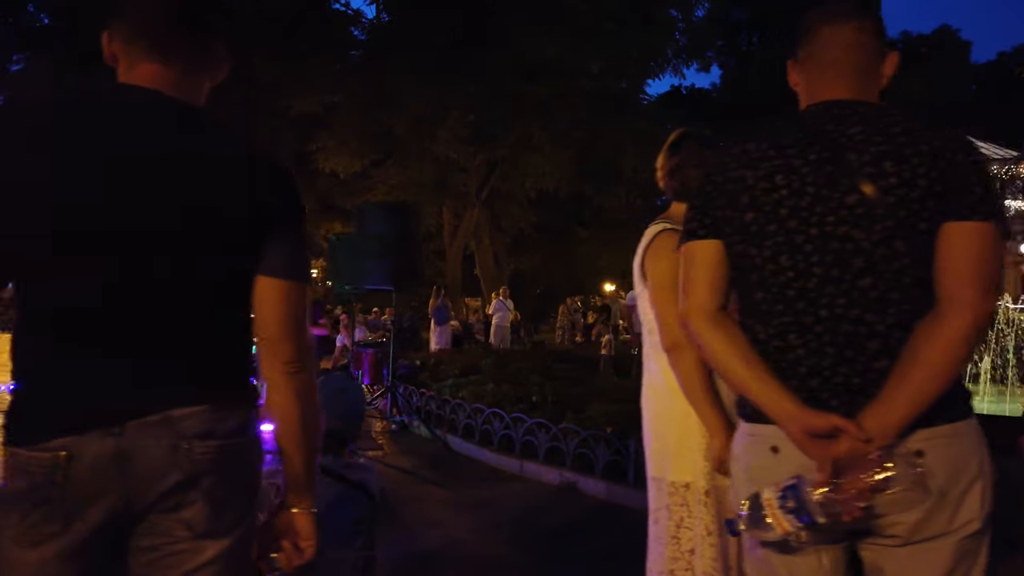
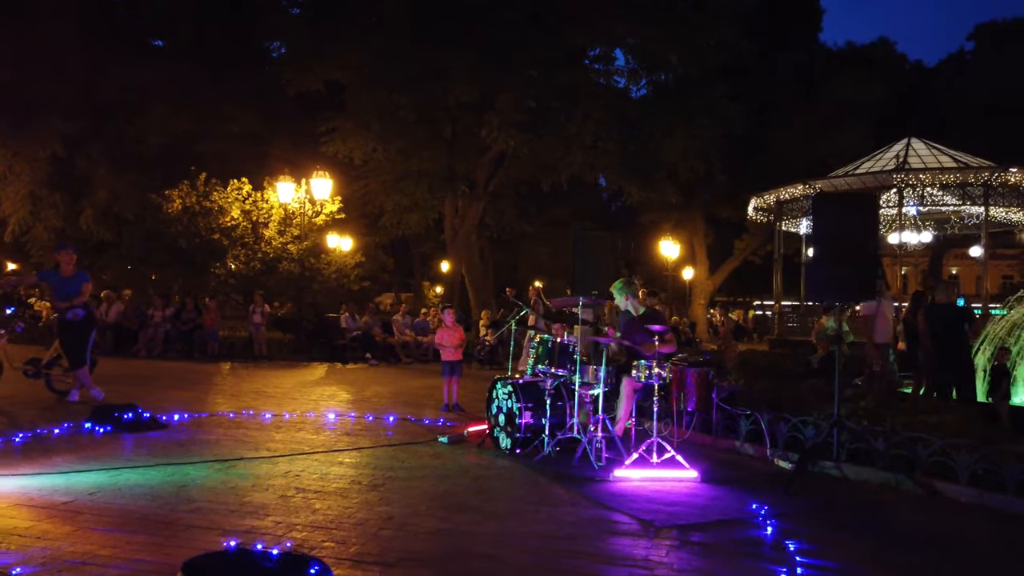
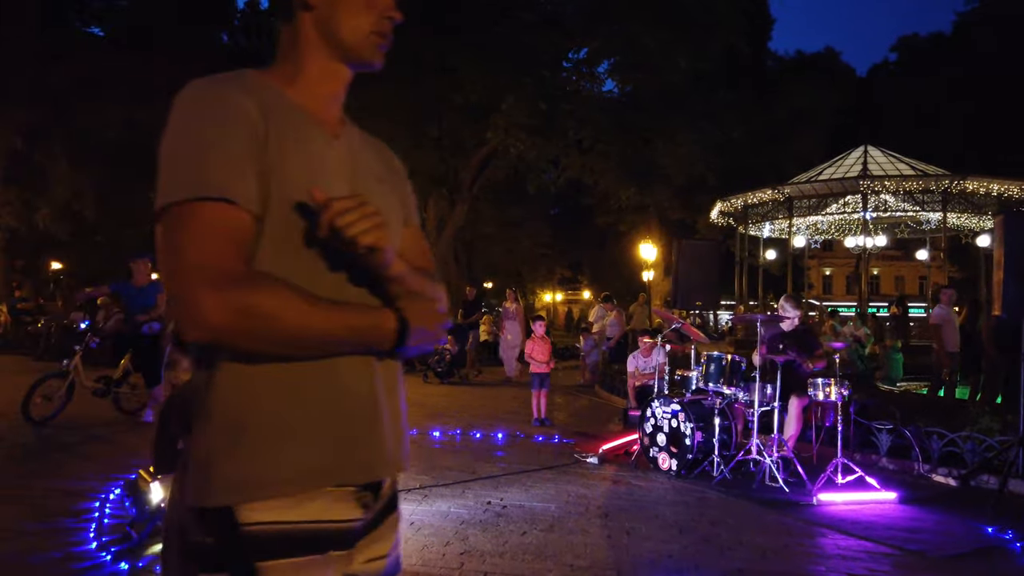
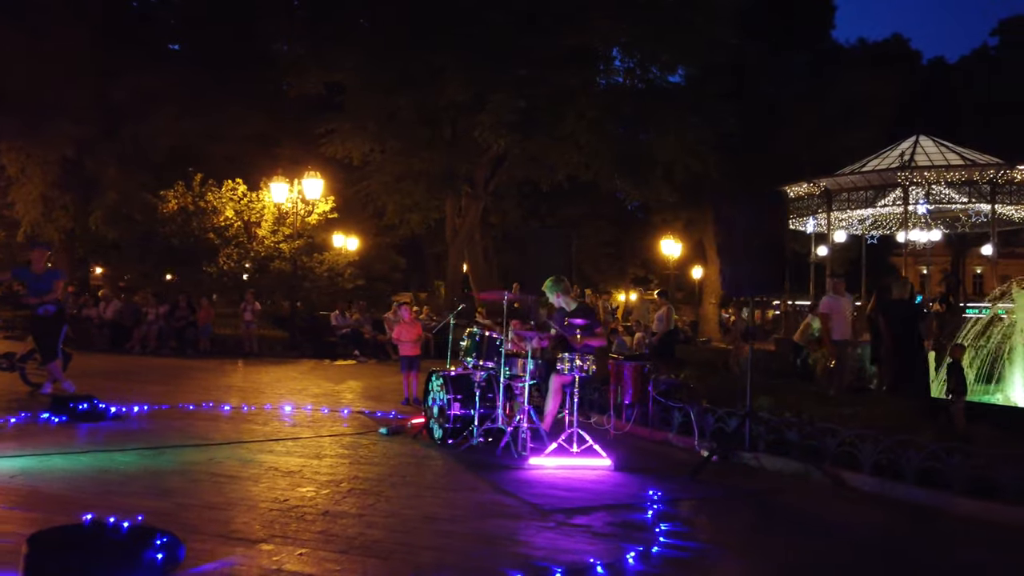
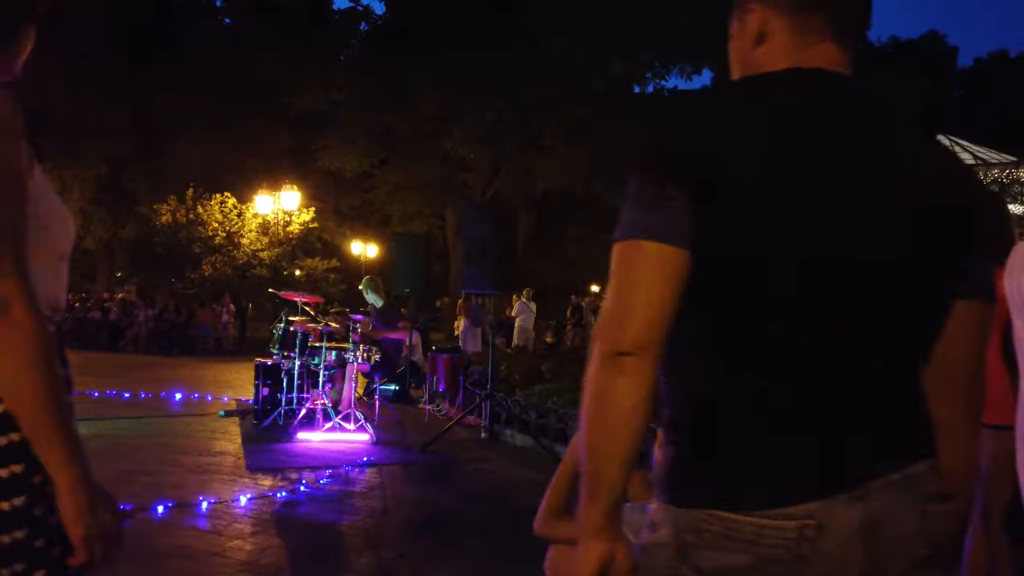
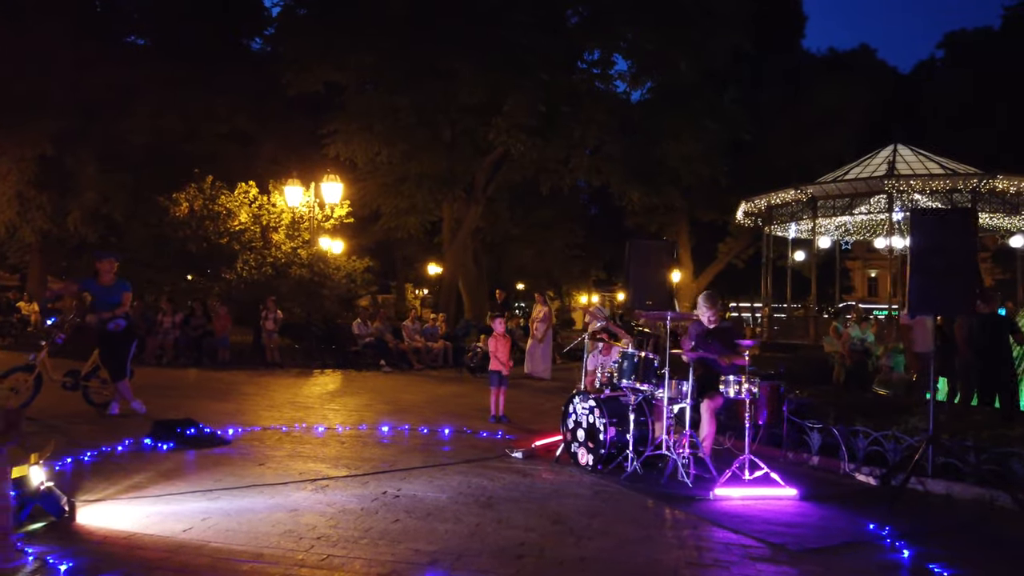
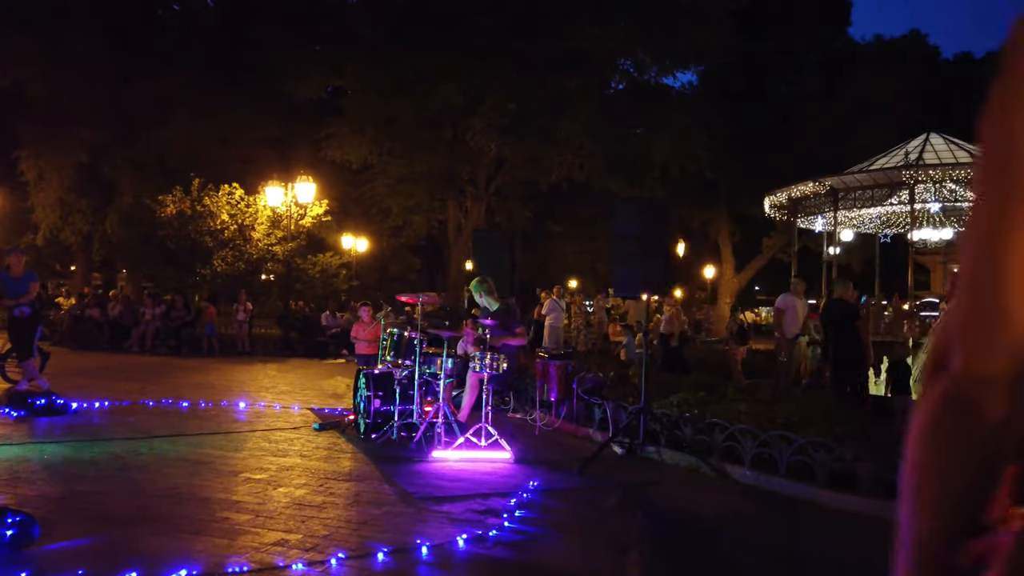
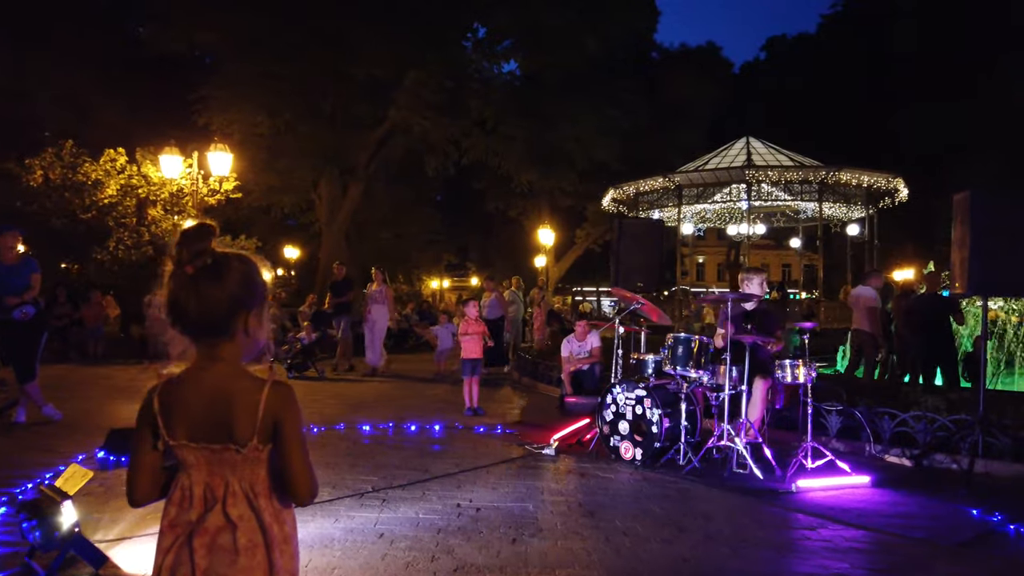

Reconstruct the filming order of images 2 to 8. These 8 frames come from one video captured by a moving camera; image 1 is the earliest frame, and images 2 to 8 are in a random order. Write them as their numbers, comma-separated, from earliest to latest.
5, 7, 4, 2, 6, 3, 8
